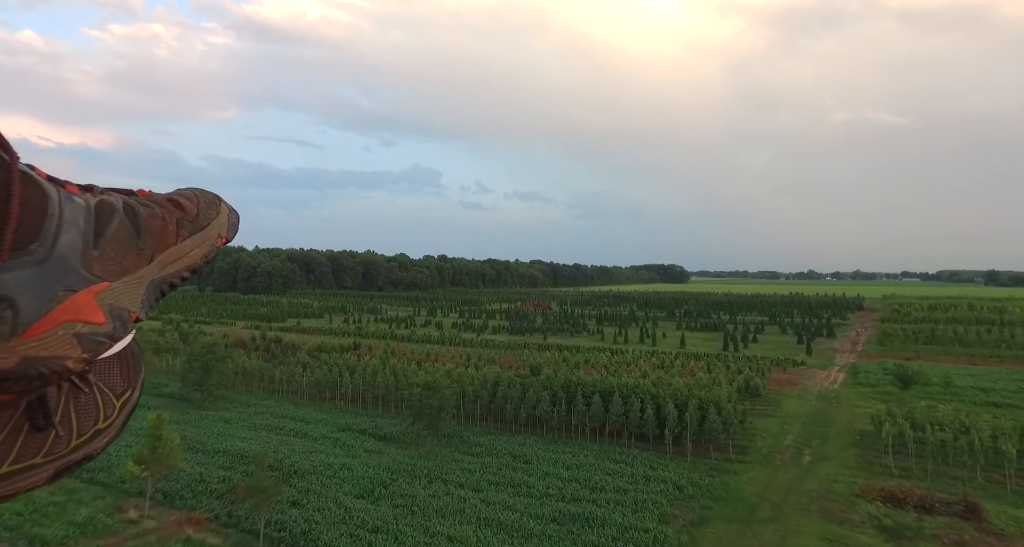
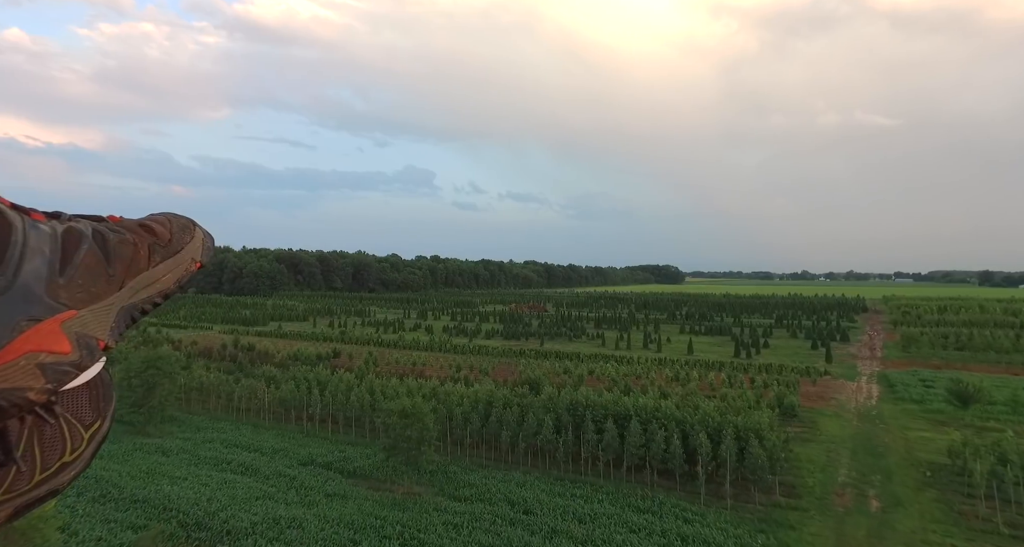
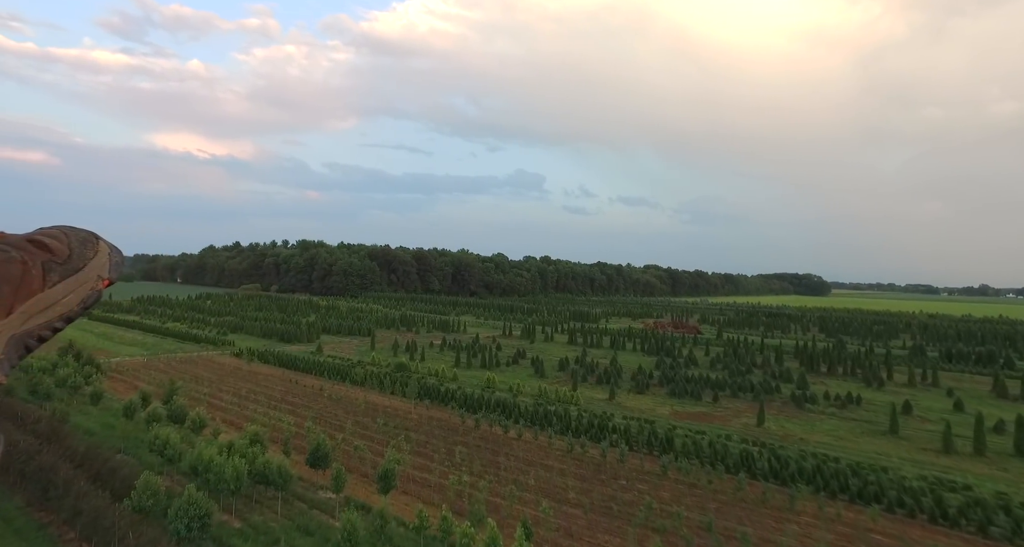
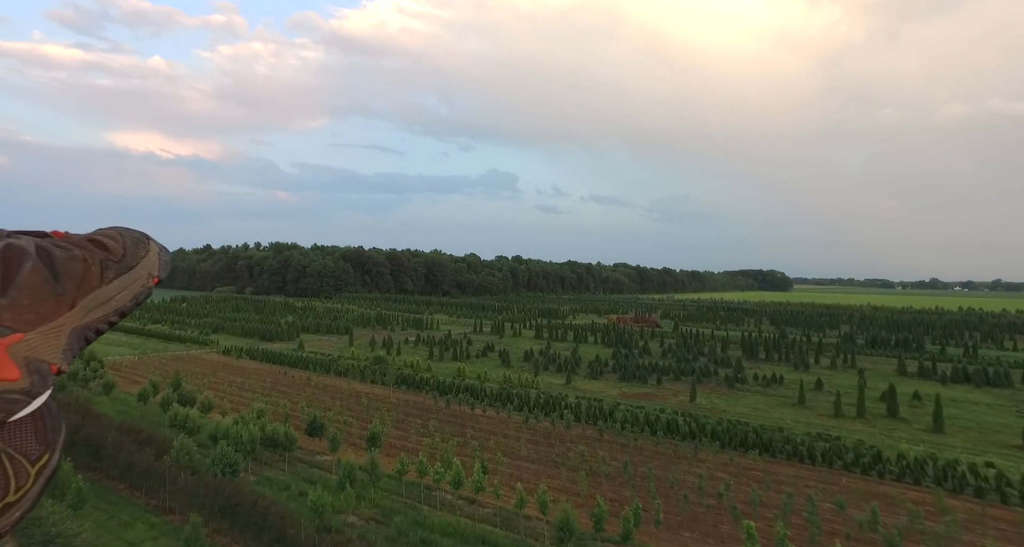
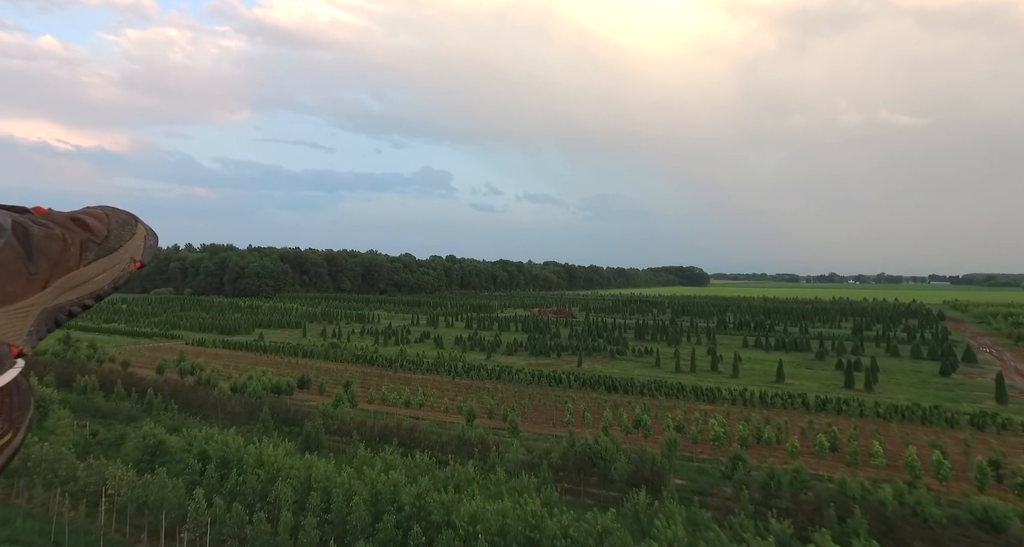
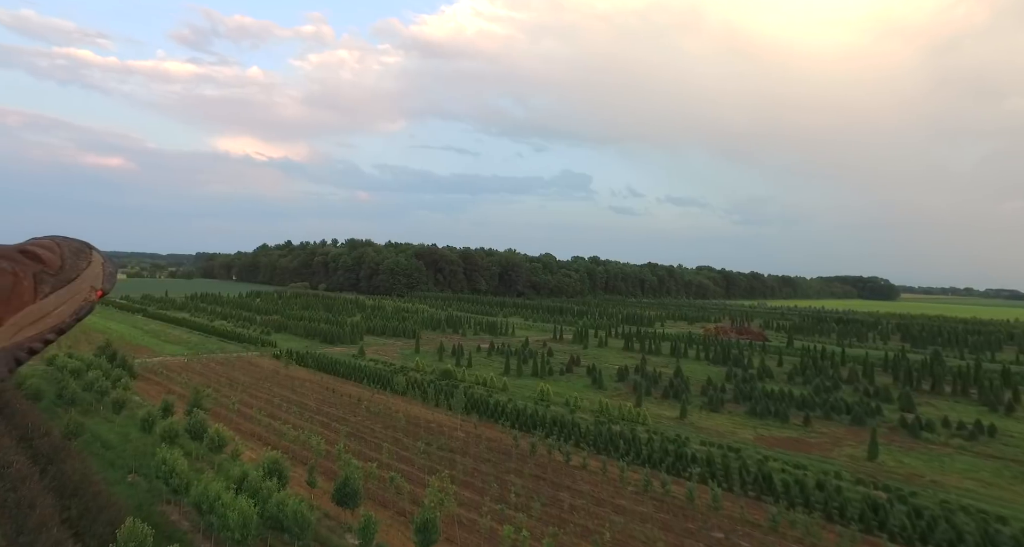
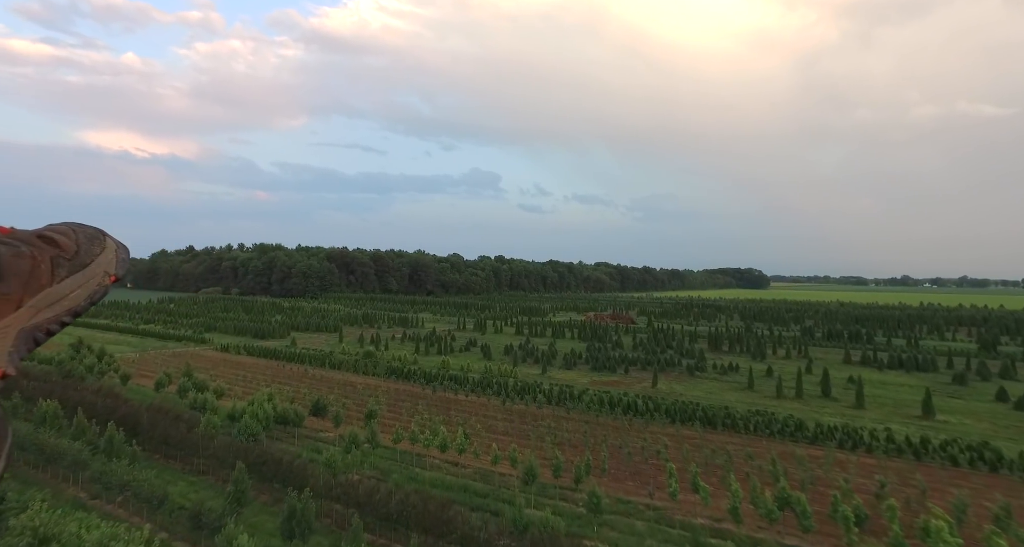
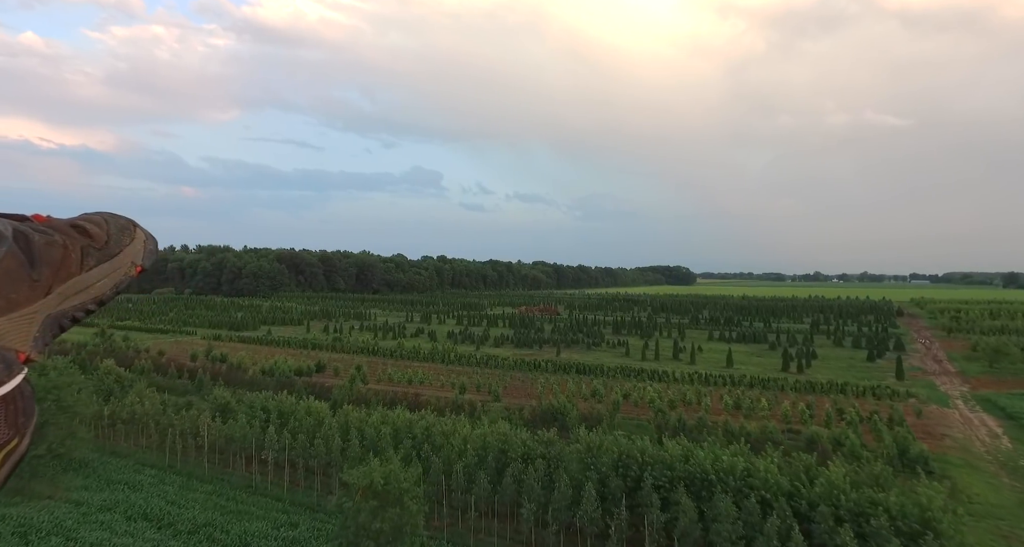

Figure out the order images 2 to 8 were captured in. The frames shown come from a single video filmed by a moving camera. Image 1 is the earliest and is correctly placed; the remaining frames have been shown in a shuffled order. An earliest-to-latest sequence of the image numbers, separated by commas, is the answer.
2, 8, 5, 7, 4, 3, 6
